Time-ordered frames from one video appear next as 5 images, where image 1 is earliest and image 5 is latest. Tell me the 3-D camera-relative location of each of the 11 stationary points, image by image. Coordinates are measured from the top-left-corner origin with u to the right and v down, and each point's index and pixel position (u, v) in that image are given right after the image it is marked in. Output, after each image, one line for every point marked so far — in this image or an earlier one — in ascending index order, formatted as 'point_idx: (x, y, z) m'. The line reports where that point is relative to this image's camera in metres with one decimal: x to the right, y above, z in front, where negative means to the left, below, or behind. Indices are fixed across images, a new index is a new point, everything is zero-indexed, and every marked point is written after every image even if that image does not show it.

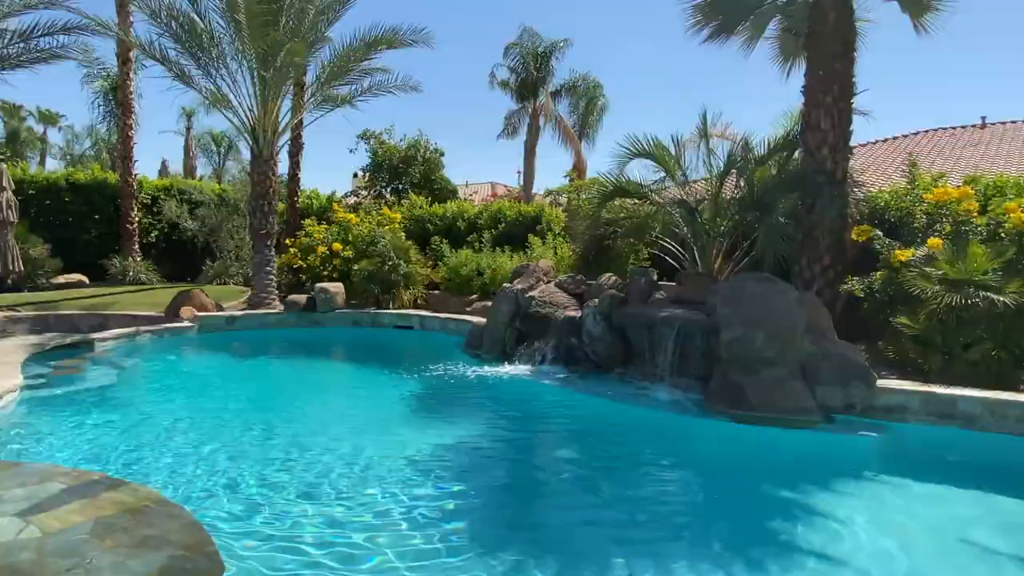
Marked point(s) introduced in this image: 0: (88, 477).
0: (-3.5, -1.6, +4.8) m
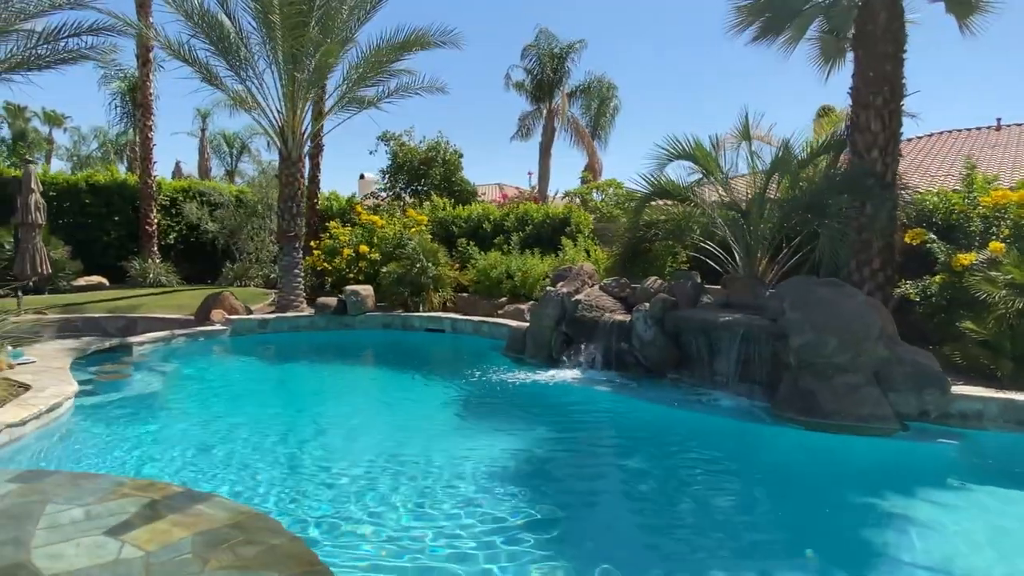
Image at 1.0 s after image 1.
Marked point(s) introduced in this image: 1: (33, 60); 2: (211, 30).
0: (-2.7, -1.7, +4.7) m
1: (-10.9, +5.2, +13.3) m
2: (-6.4, +5.5, +12.3) m
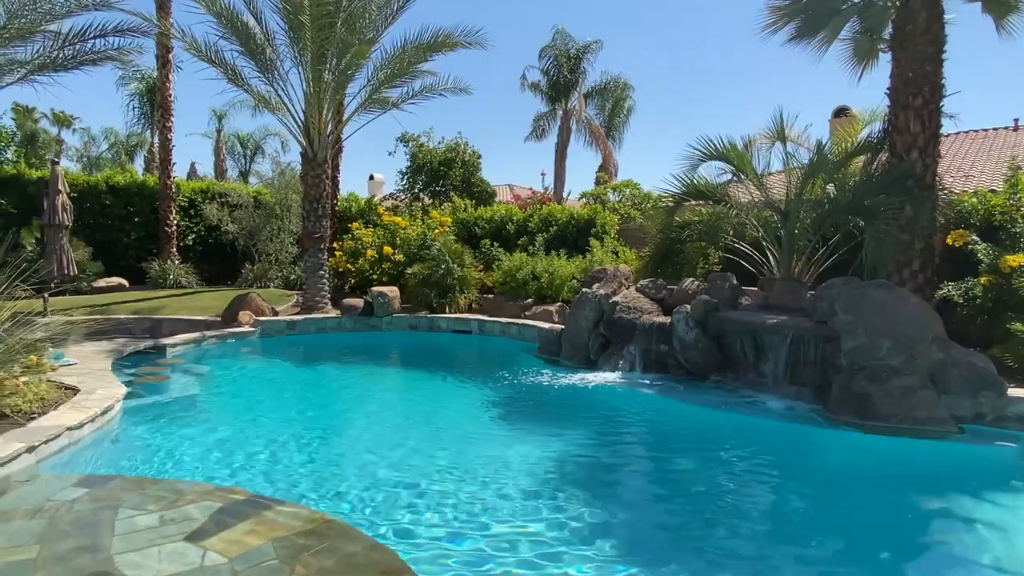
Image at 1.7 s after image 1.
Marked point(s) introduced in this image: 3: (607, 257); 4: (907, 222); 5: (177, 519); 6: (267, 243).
0: (-2.2, -1.7, +4.7) m
1: (-10.3, +5.2, +13.3) m
2: (-5.8, +5.4, +12.3) m
3: (+2.1, +0.7, +12.9) m
4: (+6.0, +1.0, +8.8) m
5: (-2.4, -1.7, +4.2) m
6: (-7.6, +1.4, +18.1) m
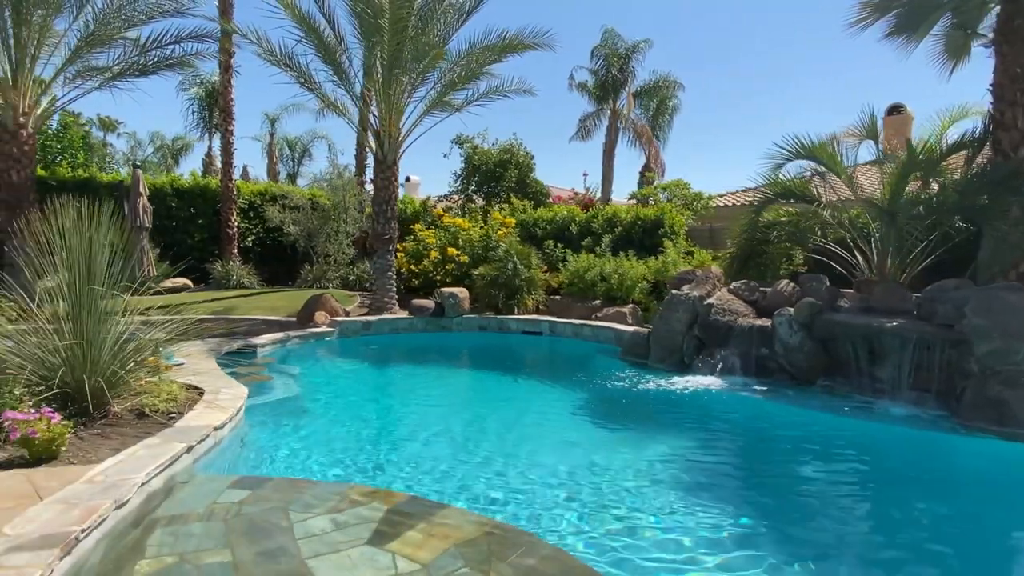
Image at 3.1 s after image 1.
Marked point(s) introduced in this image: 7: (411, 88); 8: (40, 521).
0: (-0.9, -1.7, +4.7) m
1: (-8.7, +5.2, +13.7) m
2: (-4.3, +5.4, +12.4) m
3: (+3.7, +0.6, +12.7) m
4: (+7.4, +1.0, +8.5) m
5: (-1.2, -1.7, +4.2) m
6: (-5.9, +1.4, +18.3) m
7: (-2.3, +4.6, +13.2) m
8: (-2.7, -1.4, +3.4) m
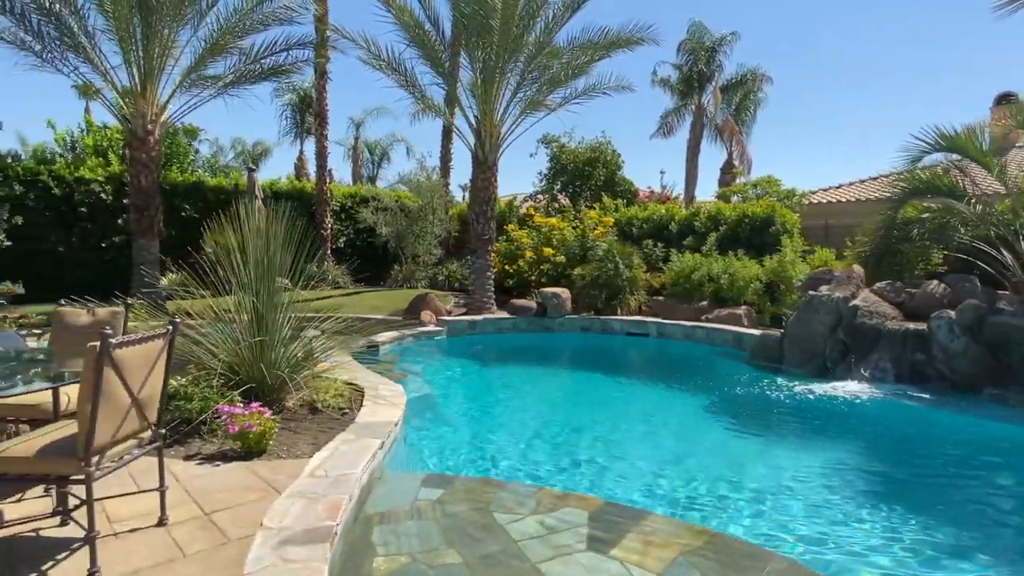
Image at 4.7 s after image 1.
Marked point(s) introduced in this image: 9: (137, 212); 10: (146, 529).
0: (+0.6, -1.7, +4.6) m
1: (-6.3, +5.2, +14.2) m
2: (-2.0, +5.4, +12.6) m
3: (+5.9, +0.6, +12.2) m
4: (+9.2, +0.9, +7.6) m
5: (+0.3, -1.7, +4.1) m
6: (-3.1, +1.4, +18.6) m
7: (0.0, +4.6, +13.2) m
8: (-1.3, -1.3, +3.4) m
9: (-8.7, +1.7, +13.4) m
10: (-2.1, -1.4, +3.2) m
